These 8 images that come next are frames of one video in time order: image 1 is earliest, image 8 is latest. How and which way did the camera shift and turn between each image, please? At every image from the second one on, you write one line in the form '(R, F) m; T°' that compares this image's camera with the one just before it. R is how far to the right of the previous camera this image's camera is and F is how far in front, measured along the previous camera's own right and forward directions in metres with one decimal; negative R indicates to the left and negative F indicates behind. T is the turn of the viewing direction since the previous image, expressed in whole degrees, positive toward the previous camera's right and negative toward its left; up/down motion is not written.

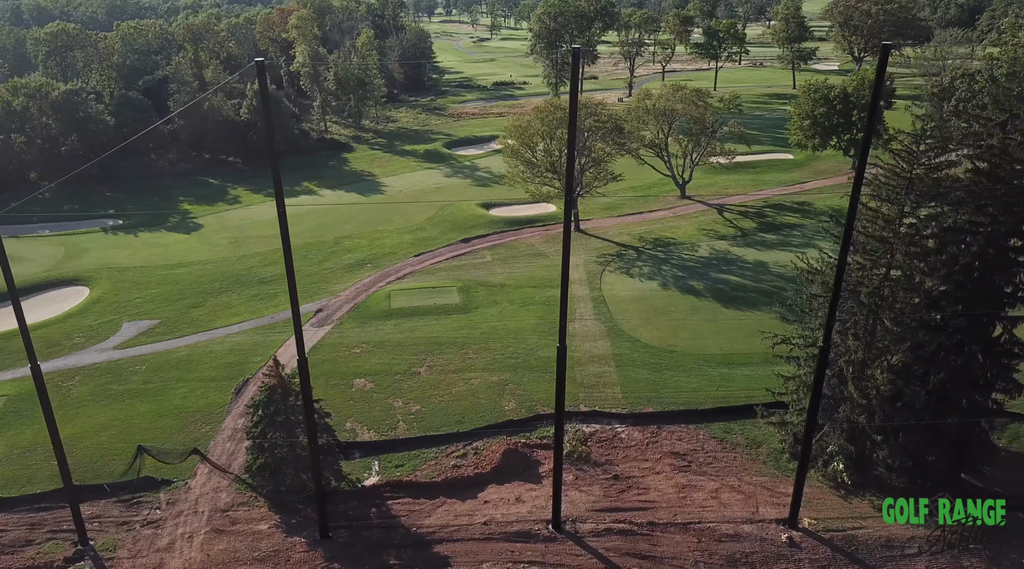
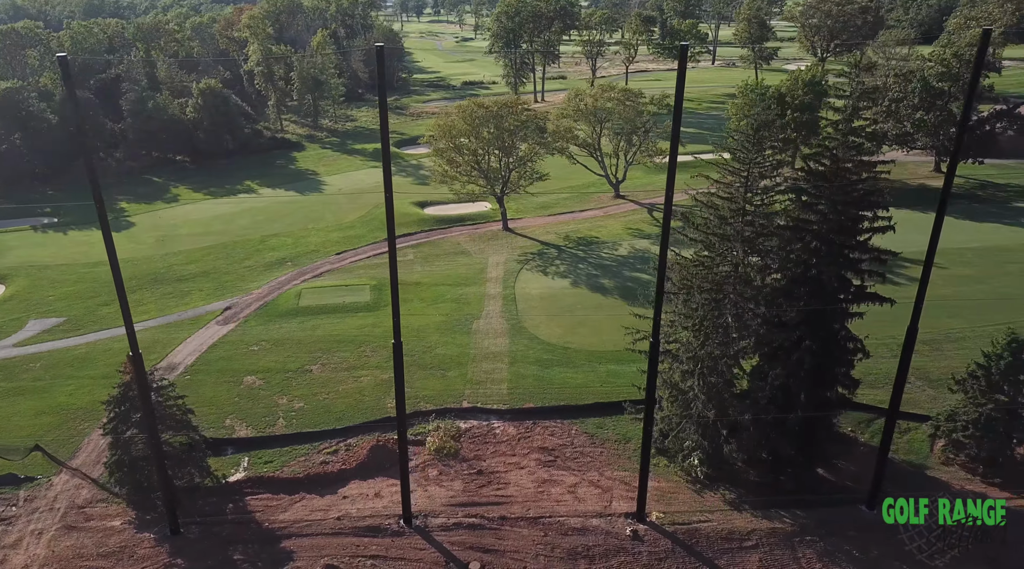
(+3.5, -0.2) m; +1°
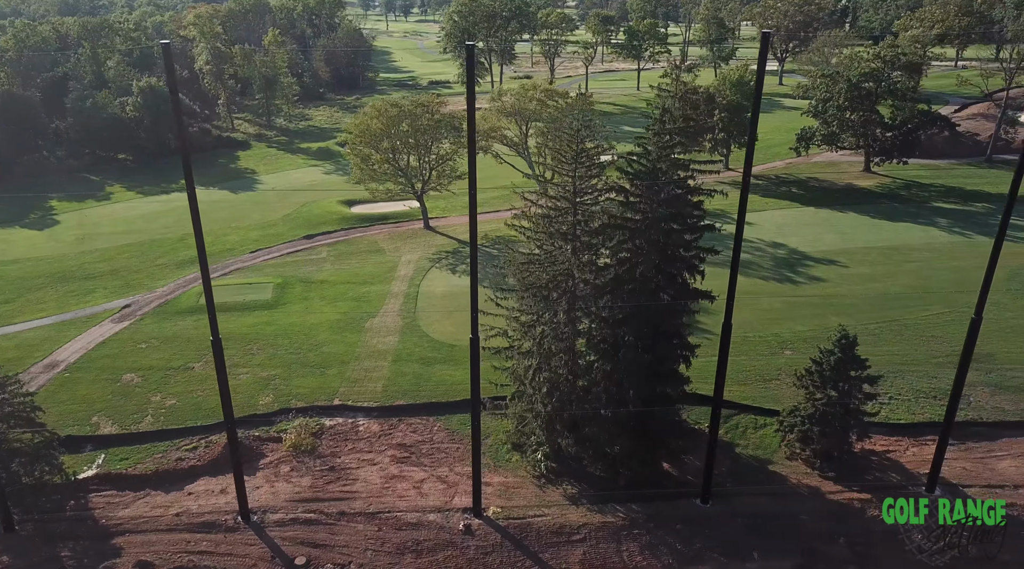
(+3.9, -0.2) m; +1°
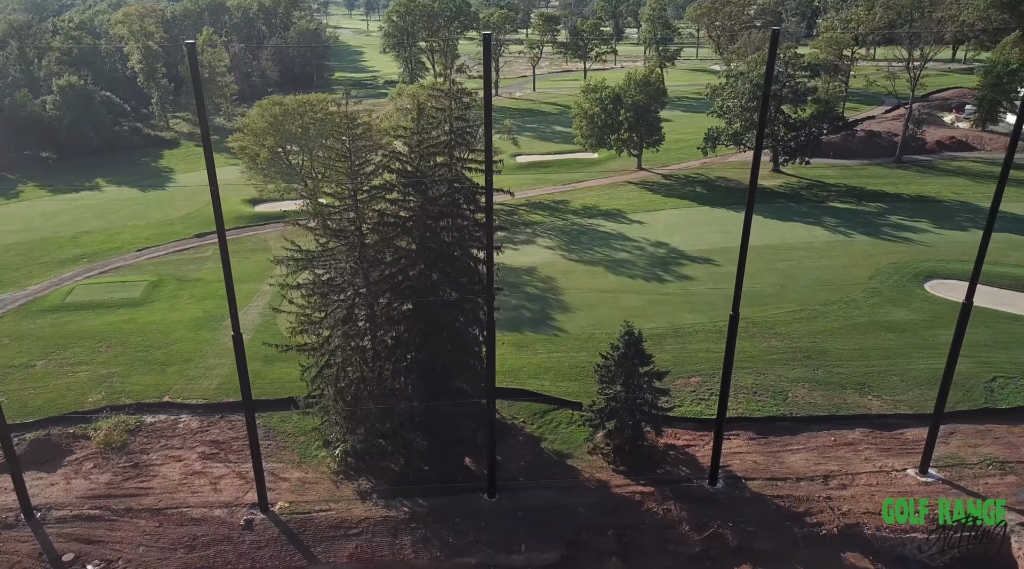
(+5.2, -0.3) m; +1°
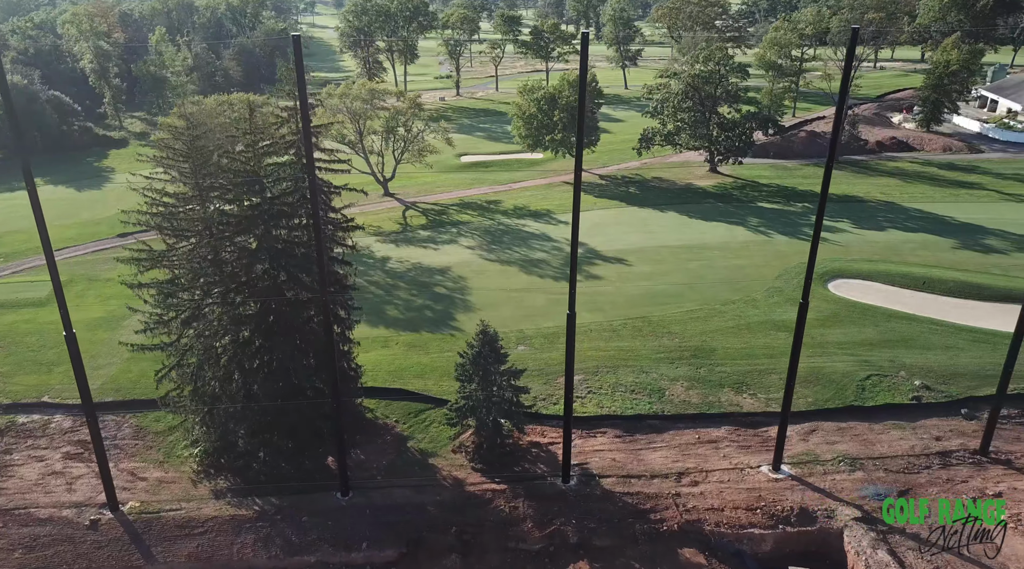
(+3.6, -0.1) m; +1°
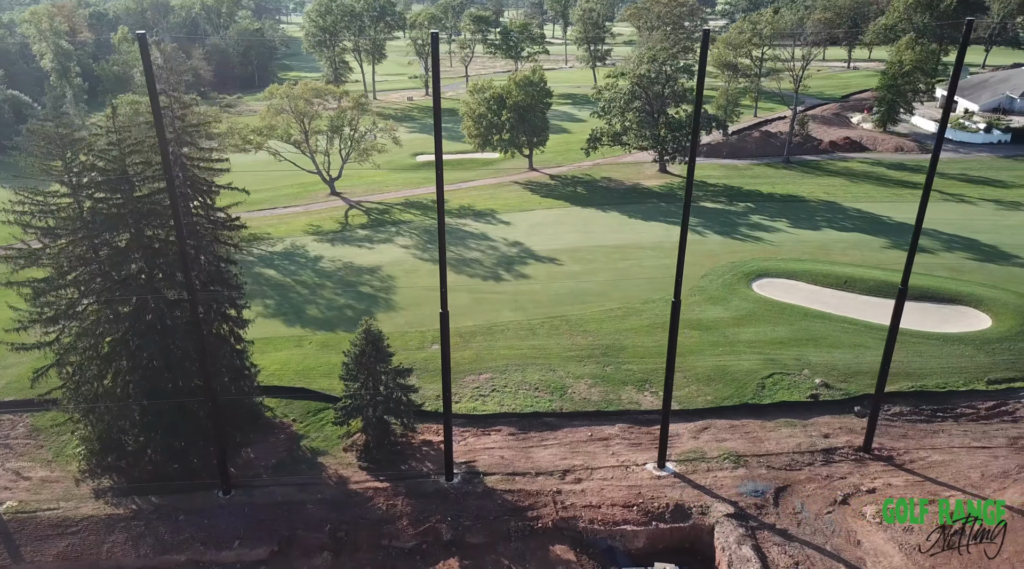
(+2.9, -0.1) m; +1°
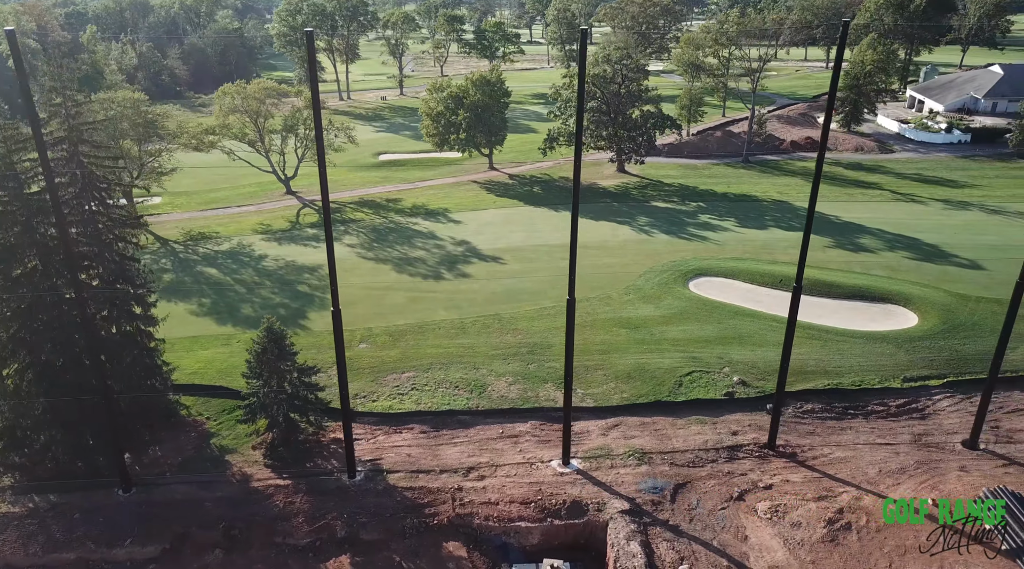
(+2.4, -0.1) m; +1°
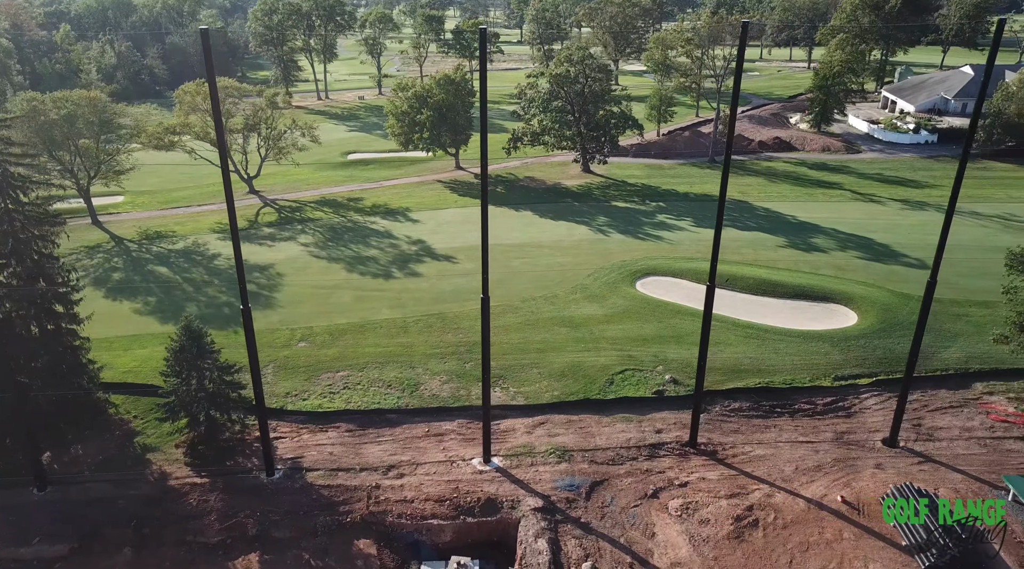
(+2.0, 0.0) m; 0°
